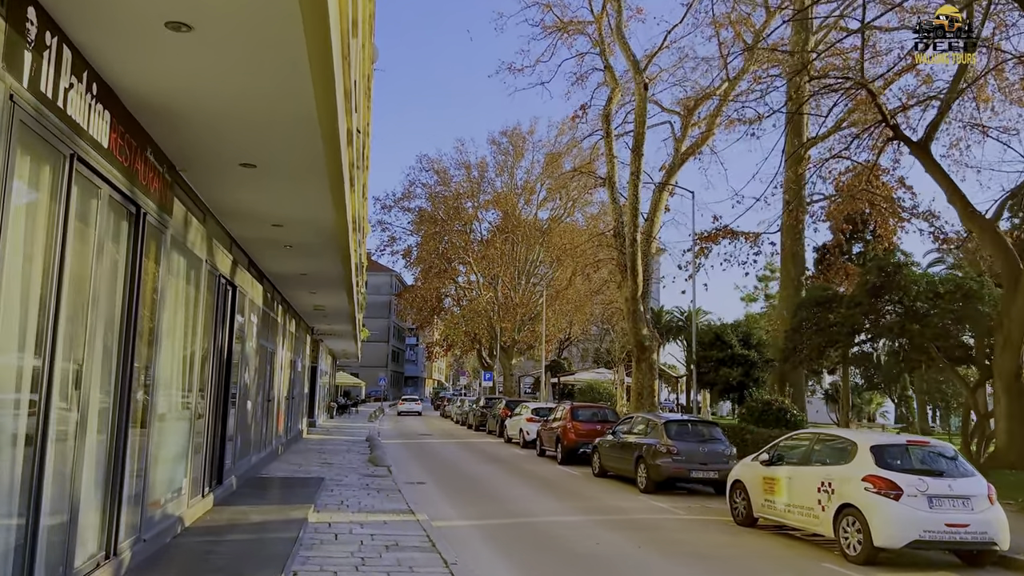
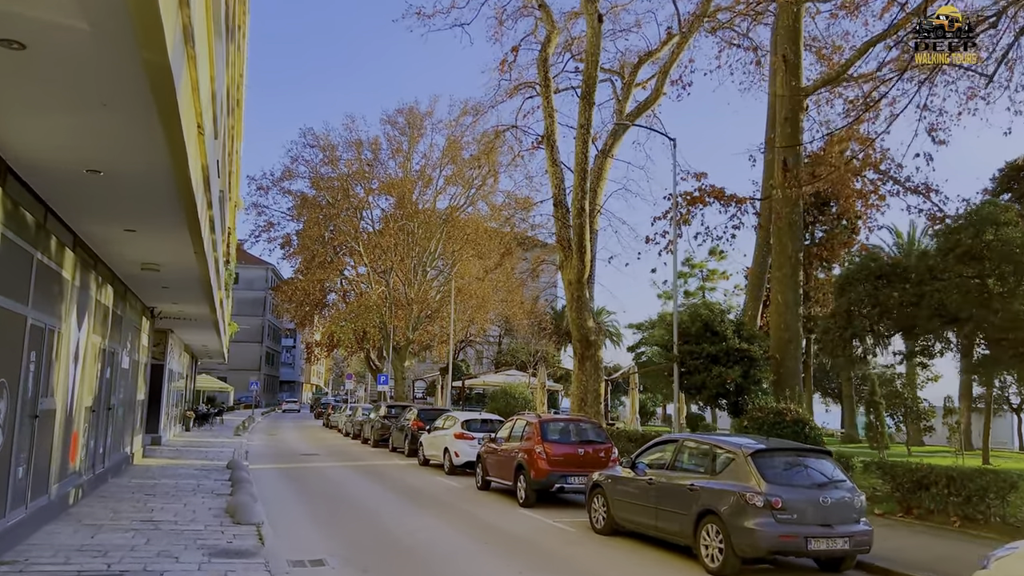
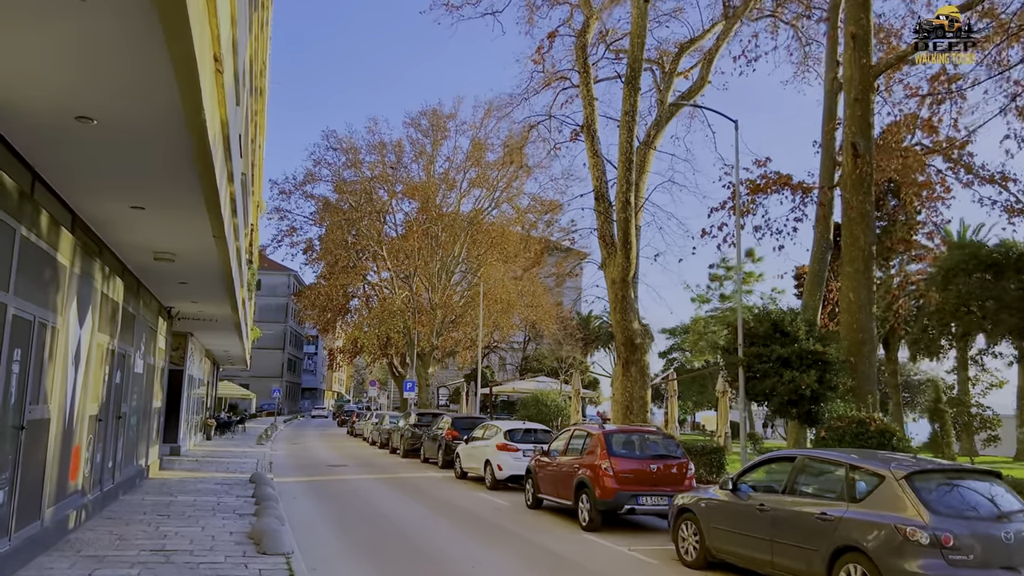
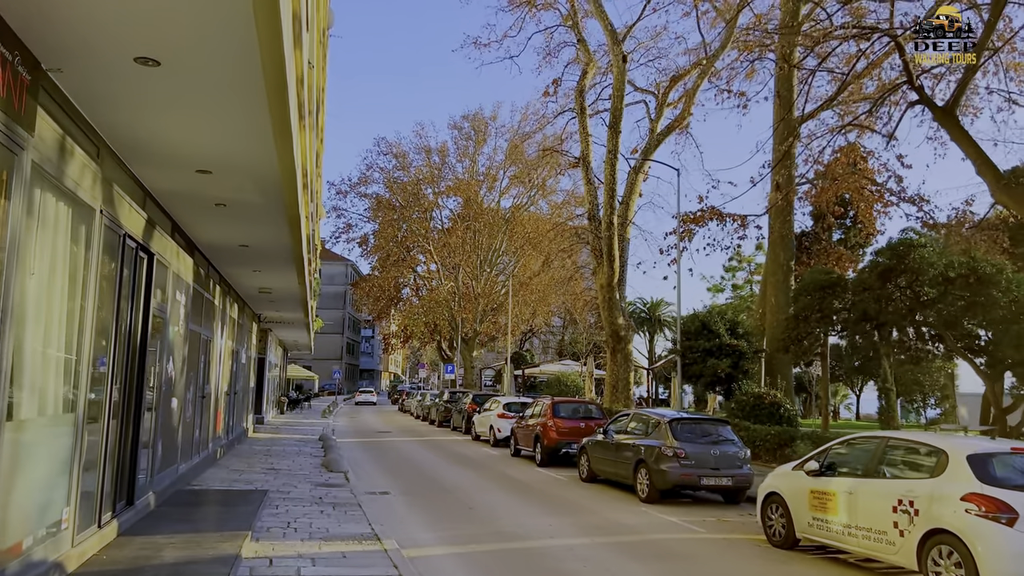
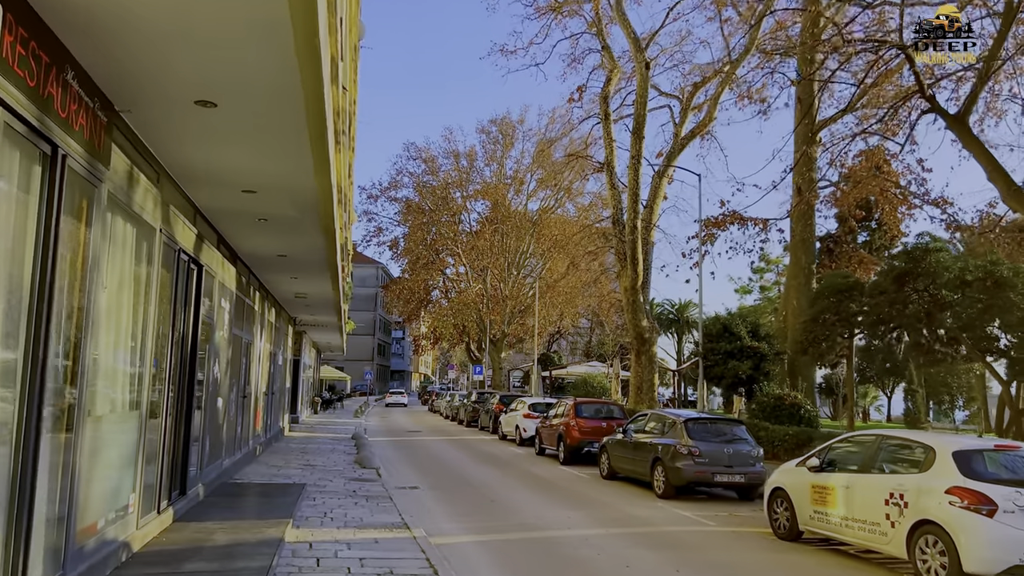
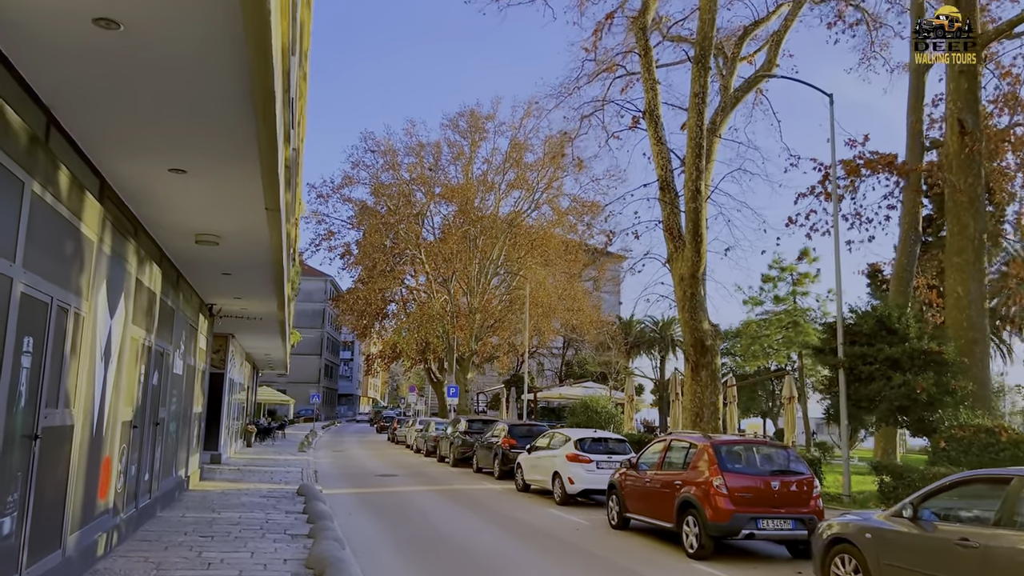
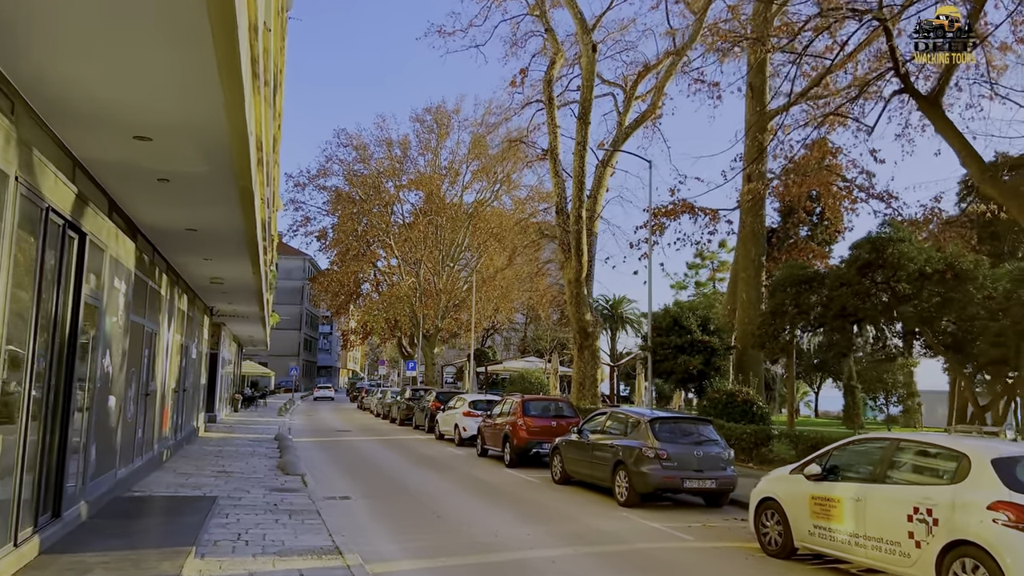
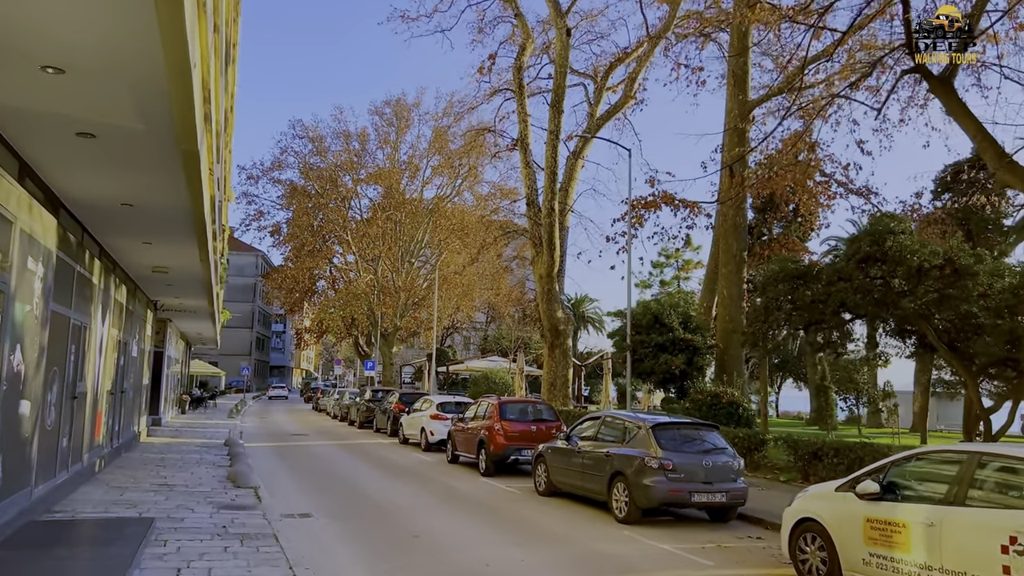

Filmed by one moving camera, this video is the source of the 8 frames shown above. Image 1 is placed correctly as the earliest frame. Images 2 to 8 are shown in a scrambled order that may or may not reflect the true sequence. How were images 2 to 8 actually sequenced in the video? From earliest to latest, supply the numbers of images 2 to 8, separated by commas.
5, 4, 7, 8, 2, 3, 6
